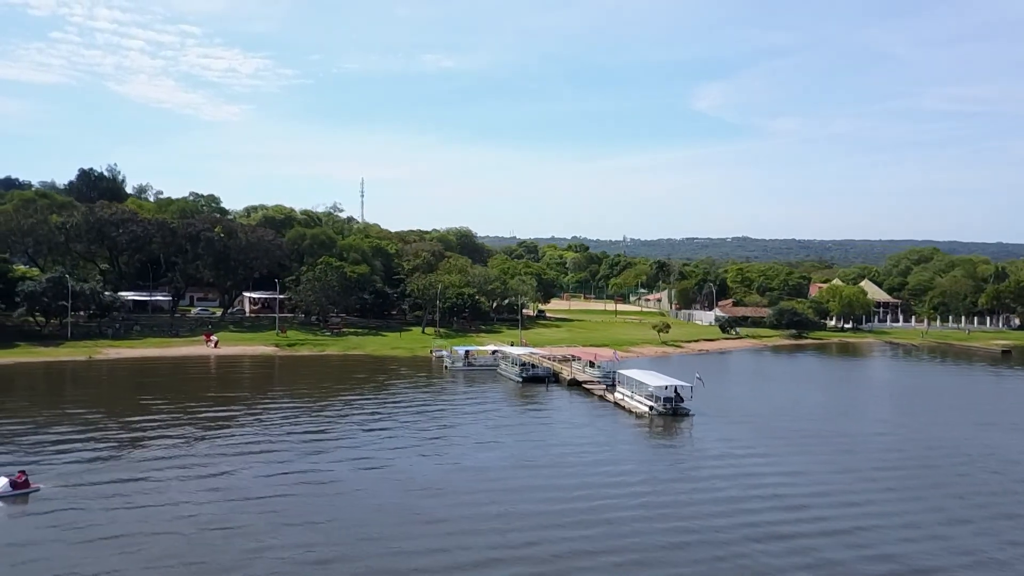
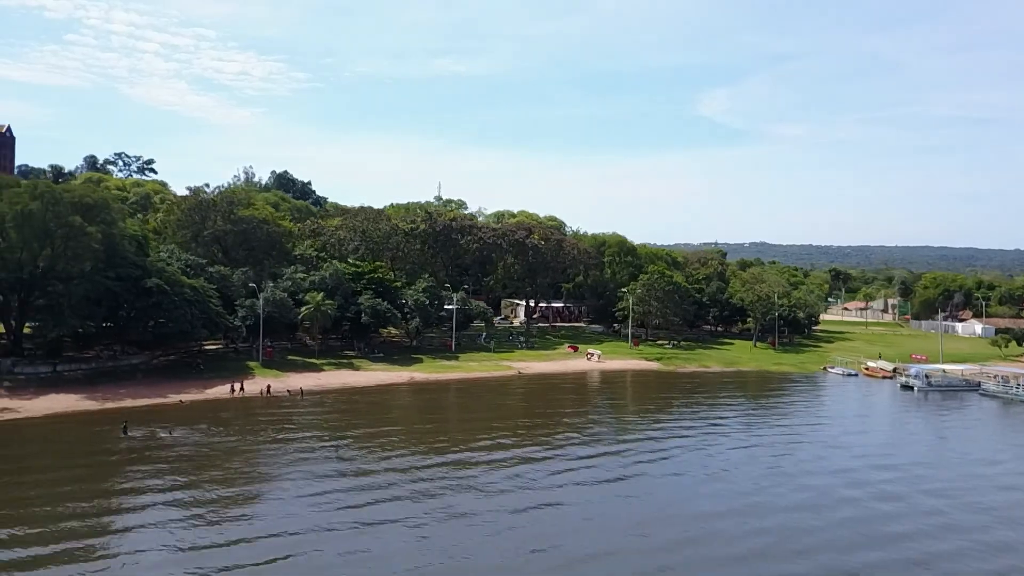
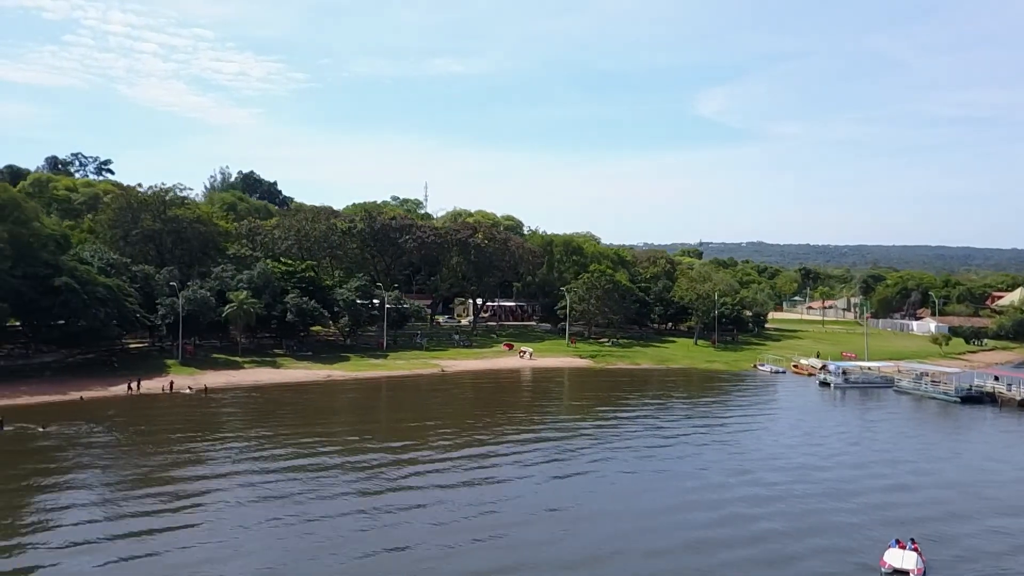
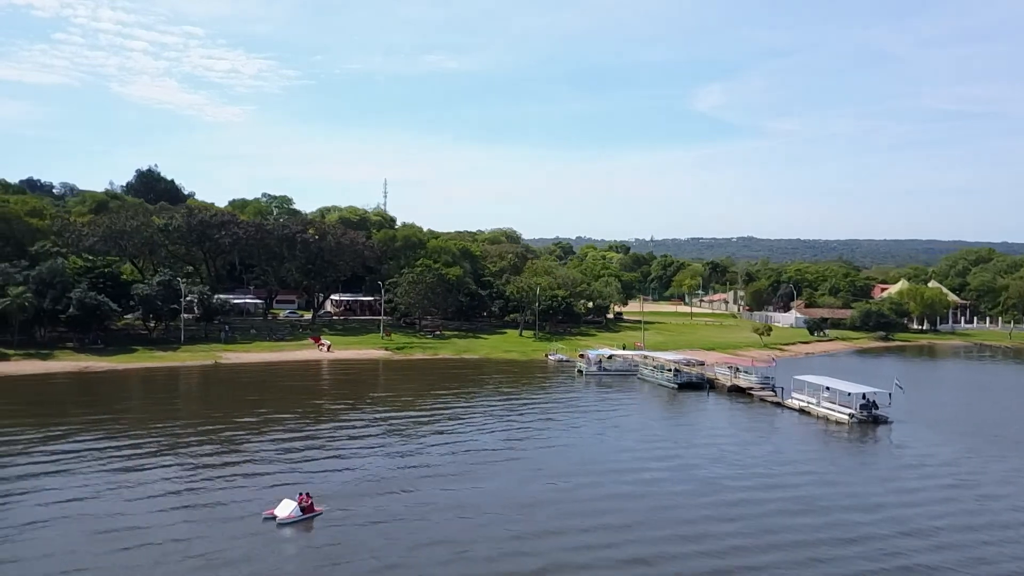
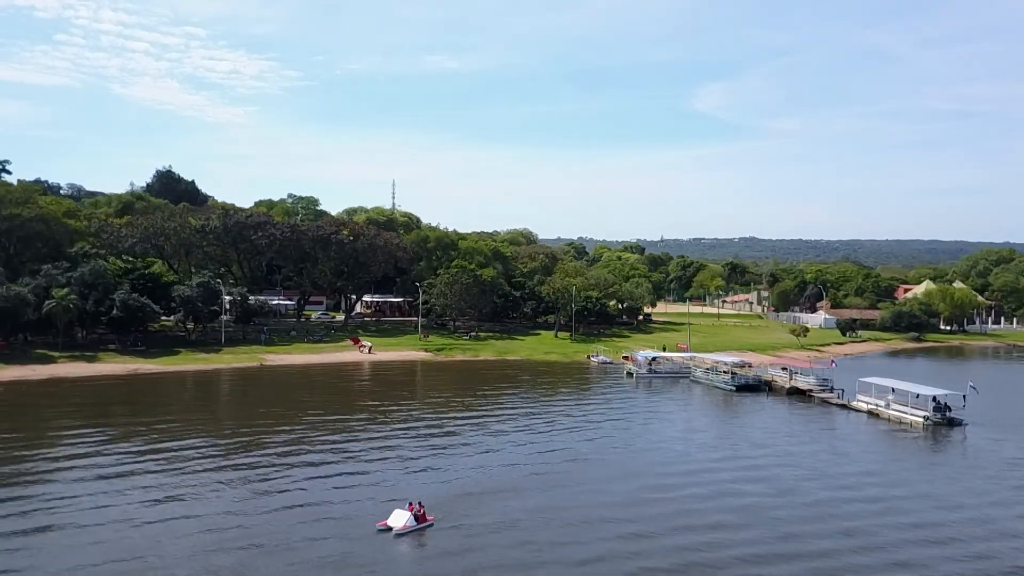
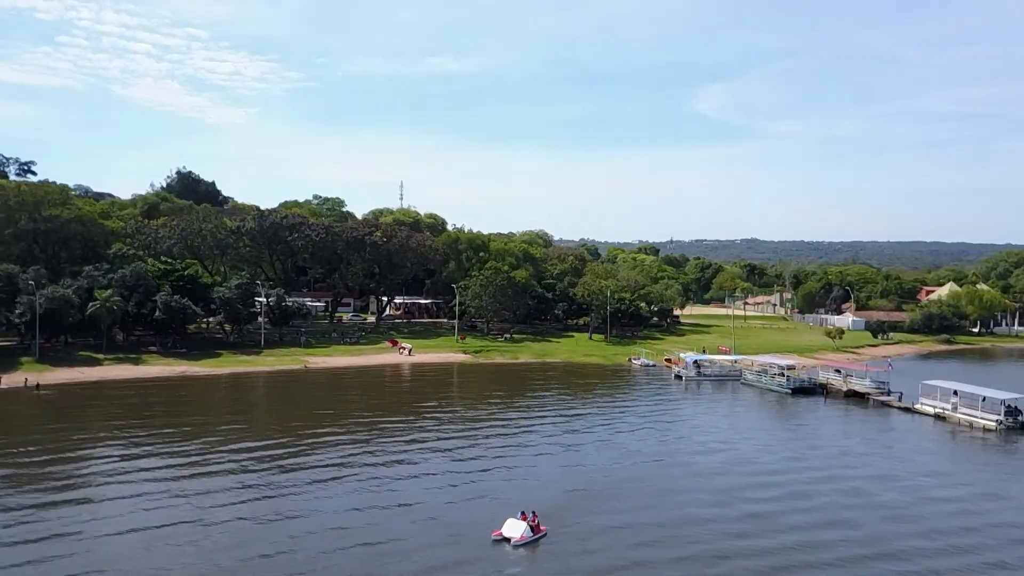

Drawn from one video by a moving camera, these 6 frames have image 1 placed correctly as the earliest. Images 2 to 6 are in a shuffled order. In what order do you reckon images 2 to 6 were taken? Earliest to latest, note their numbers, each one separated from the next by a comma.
4, 5, 6, 3, 2
